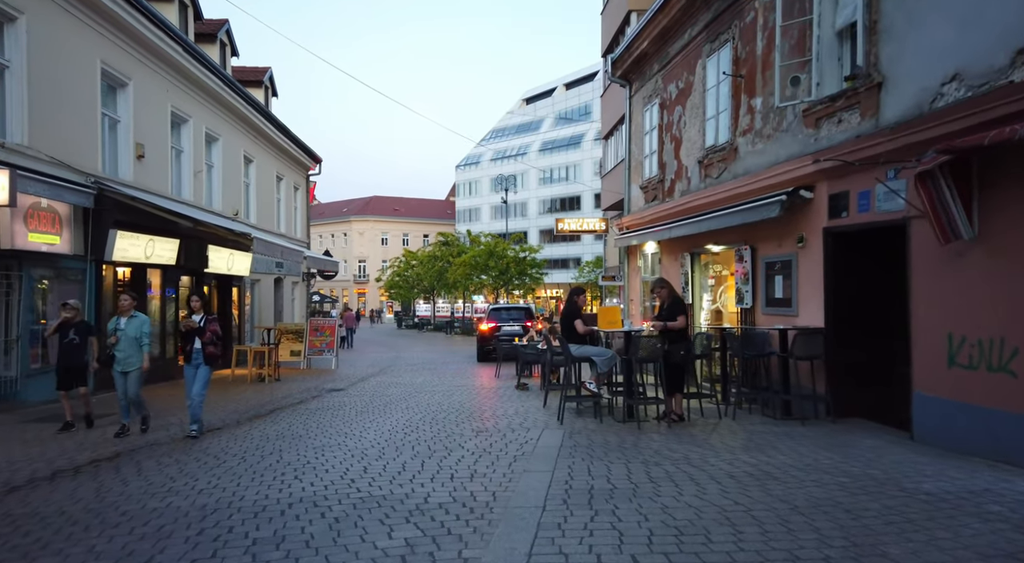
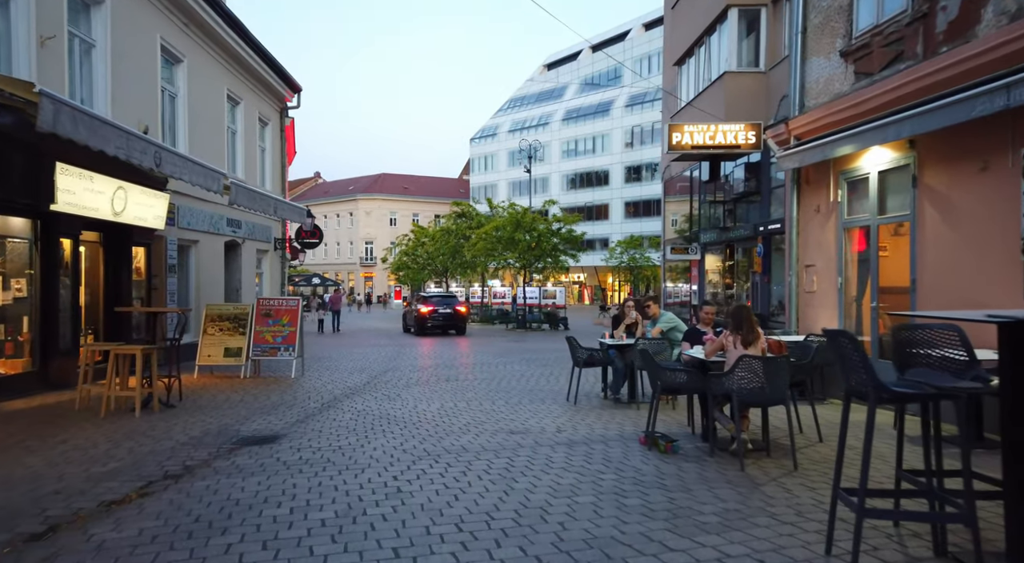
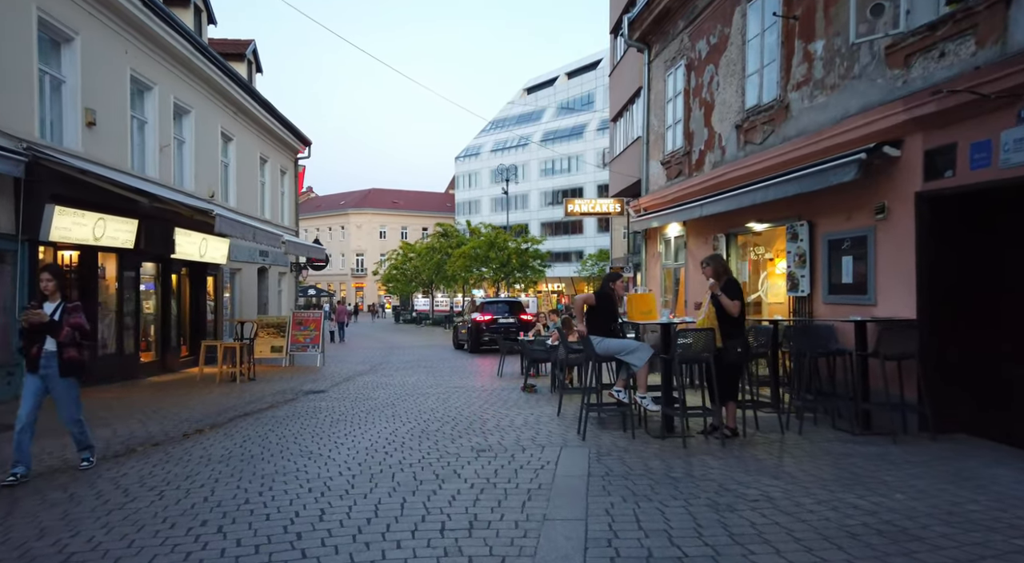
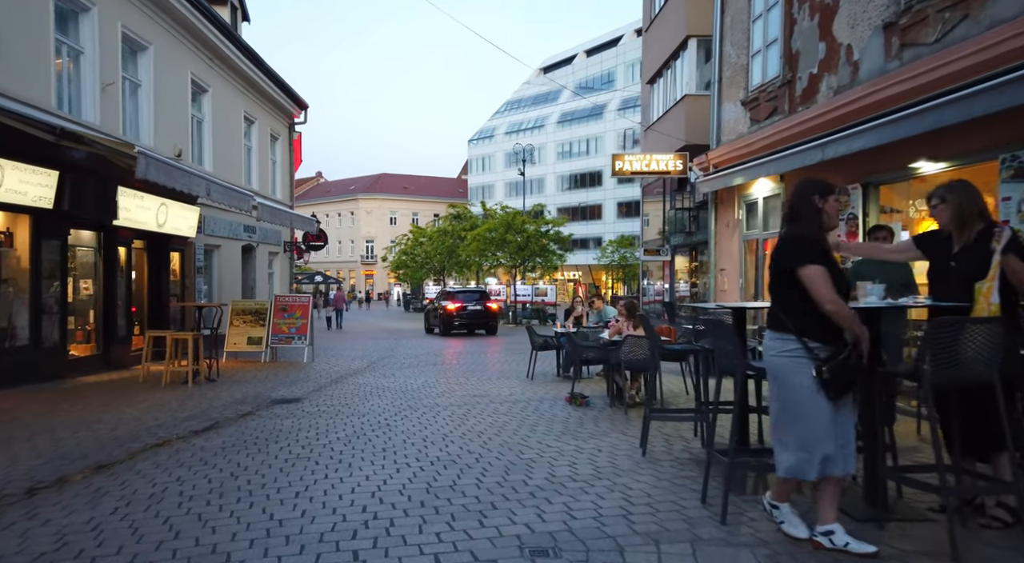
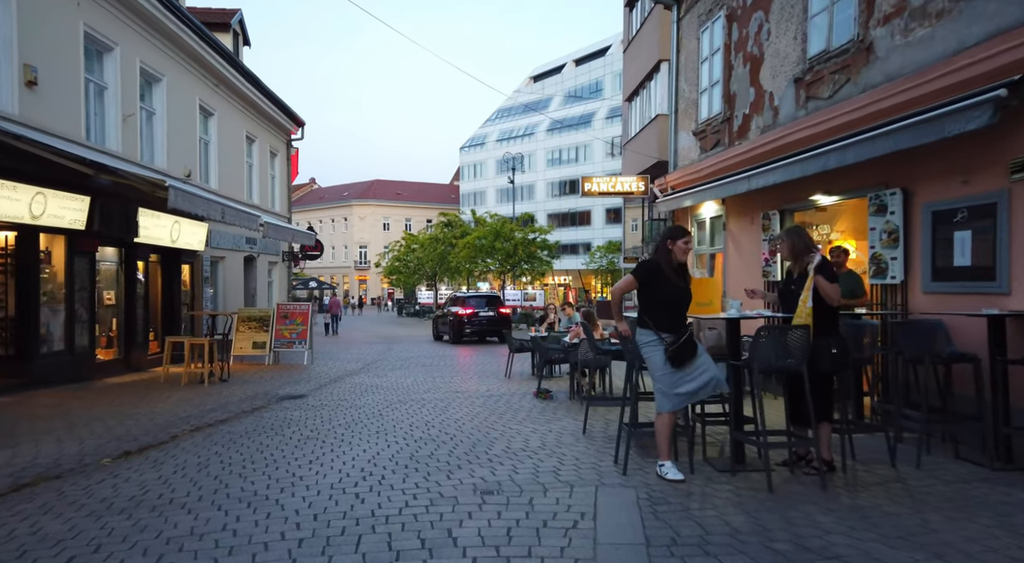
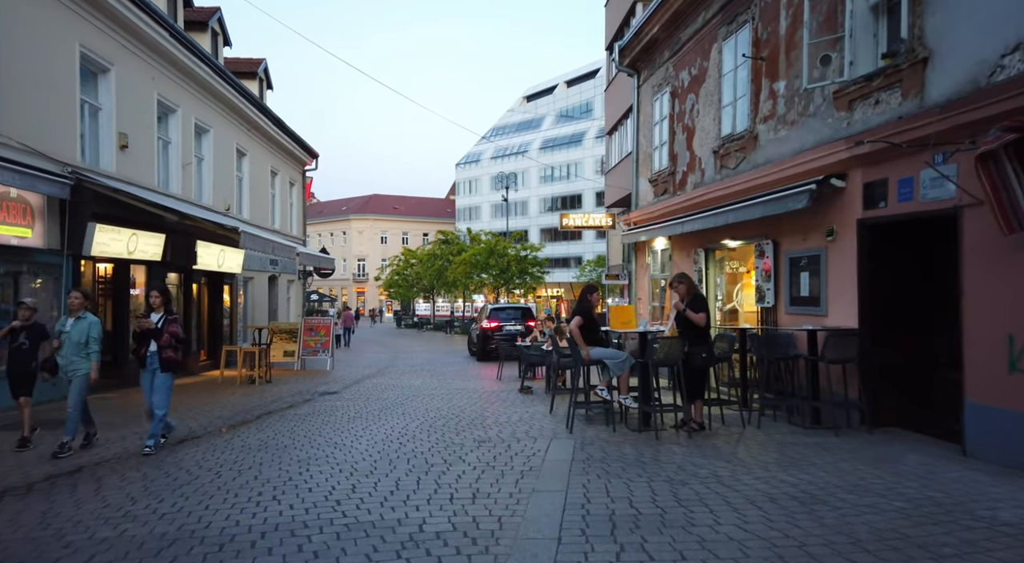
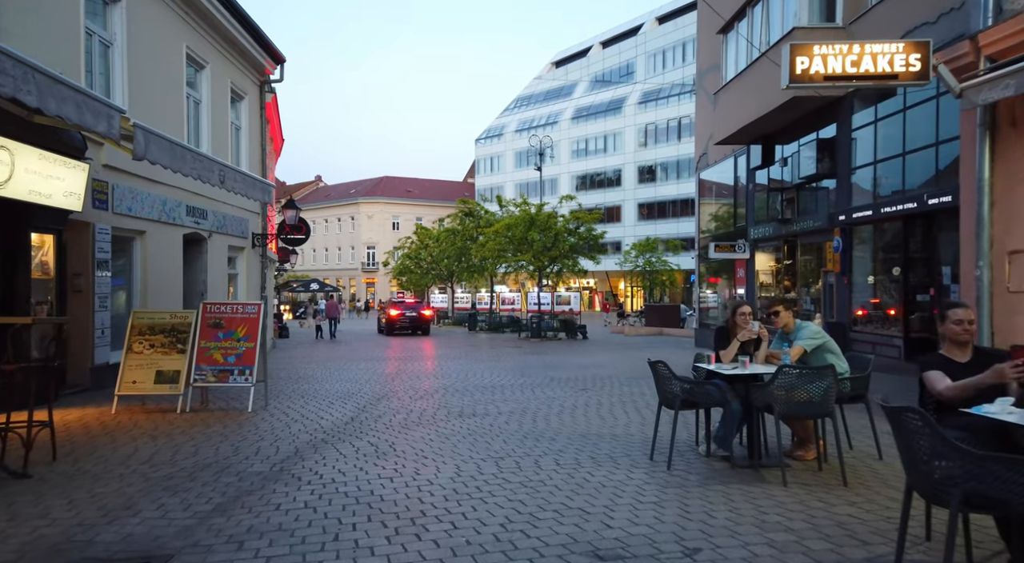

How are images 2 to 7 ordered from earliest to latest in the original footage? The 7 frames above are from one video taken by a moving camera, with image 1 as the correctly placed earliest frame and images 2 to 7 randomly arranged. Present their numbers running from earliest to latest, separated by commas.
6, 3, 5, 4, 2, 7
